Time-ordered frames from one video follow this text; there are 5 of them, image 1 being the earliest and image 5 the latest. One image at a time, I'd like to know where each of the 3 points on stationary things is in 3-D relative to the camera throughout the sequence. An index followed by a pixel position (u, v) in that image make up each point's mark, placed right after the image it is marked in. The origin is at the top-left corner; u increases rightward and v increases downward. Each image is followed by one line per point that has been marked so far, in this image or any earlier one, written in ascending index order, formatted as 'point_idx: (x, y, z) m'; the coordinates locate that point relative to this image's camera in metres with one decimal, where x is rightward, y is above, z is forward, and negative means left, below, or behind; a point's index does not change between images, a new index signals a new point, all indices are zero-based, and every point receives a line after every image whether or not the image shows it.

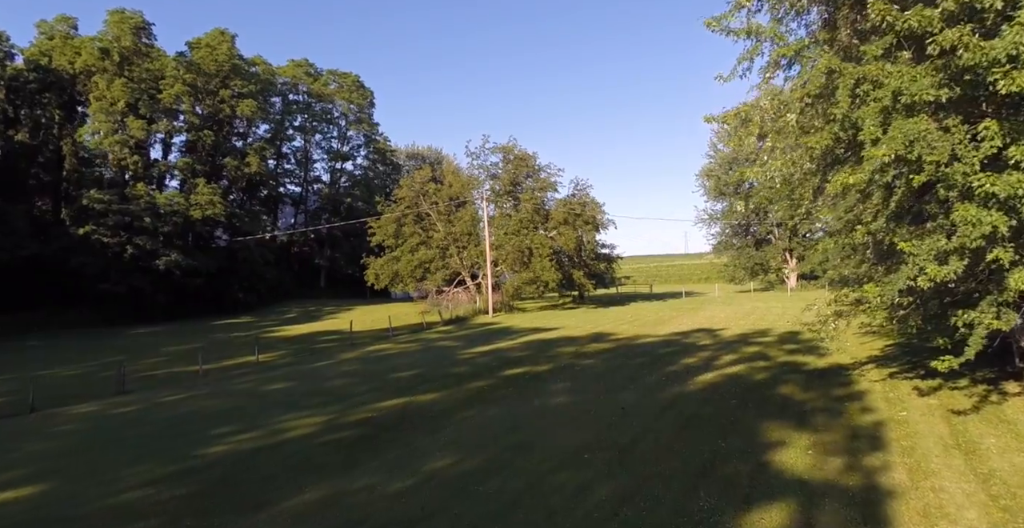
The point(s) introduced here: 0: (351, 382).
0: (-4.4, -3.2, +16.9) m
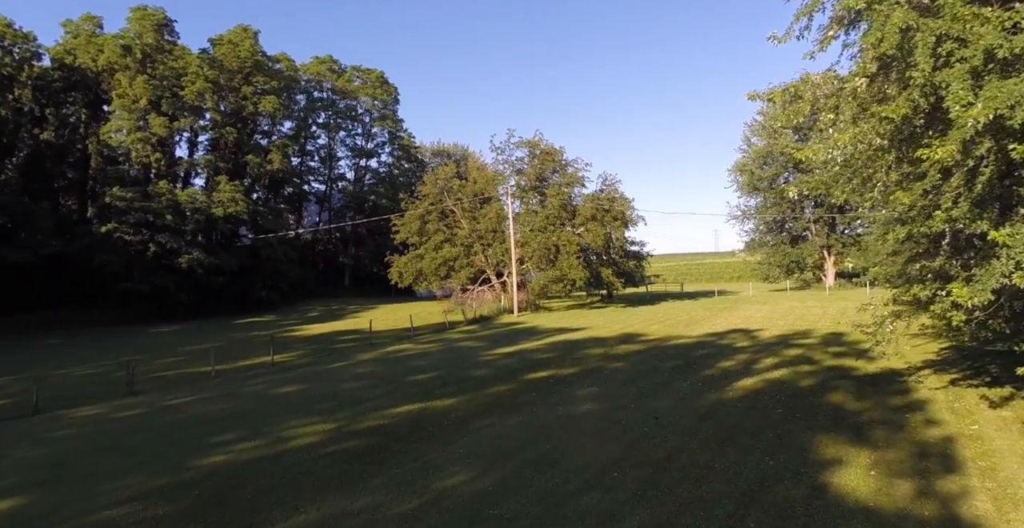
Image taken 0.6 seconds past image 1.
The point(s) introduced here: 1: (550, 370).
0: (-3.8, -3.2, +16.1) m
1: (+1.0, -2.9, +16.7) m
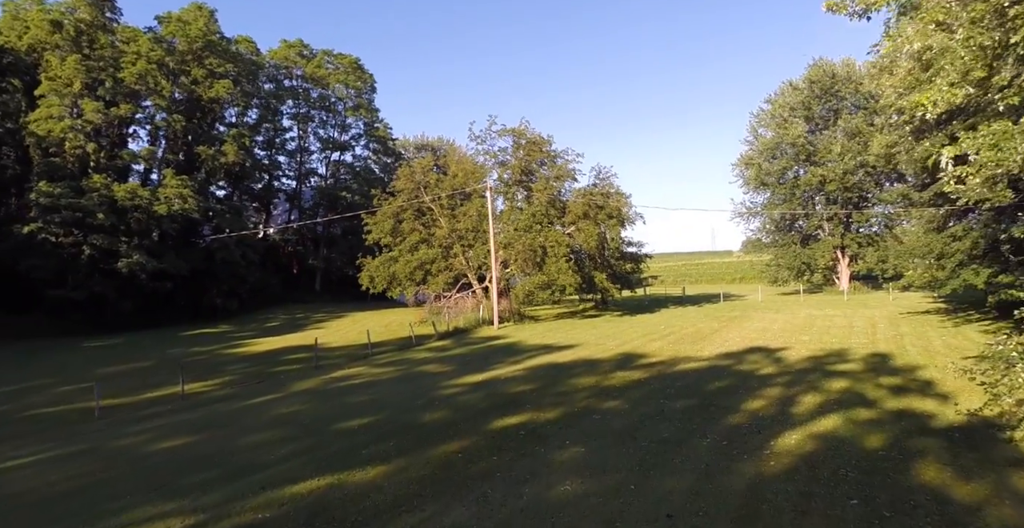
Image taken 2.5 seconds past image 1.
0: (-4.6, -3.4, +12.1) m
1: (+0.2, -3.1, +12.7) m
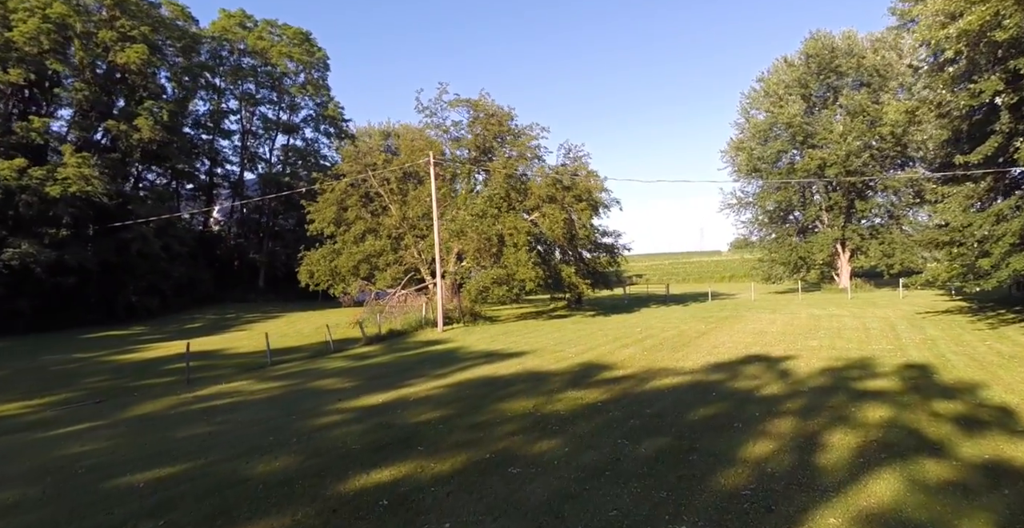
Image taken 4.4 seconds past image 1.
0: (-6.2, -3.0, +7.7) m
1: (-1.4, -2.7, +8.4) m
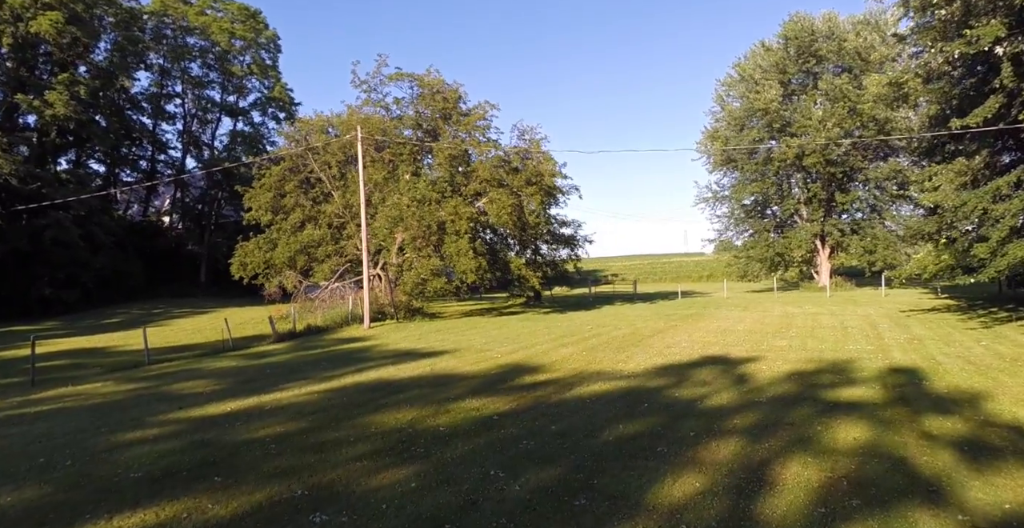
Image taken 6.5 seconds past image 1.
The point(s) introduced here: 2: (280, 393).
0: (-7.9, -2.5, +5.0) m
1: (-3.1, -2.3, +5.8) m
2: (-4.0, -2.2, +10.7) m
